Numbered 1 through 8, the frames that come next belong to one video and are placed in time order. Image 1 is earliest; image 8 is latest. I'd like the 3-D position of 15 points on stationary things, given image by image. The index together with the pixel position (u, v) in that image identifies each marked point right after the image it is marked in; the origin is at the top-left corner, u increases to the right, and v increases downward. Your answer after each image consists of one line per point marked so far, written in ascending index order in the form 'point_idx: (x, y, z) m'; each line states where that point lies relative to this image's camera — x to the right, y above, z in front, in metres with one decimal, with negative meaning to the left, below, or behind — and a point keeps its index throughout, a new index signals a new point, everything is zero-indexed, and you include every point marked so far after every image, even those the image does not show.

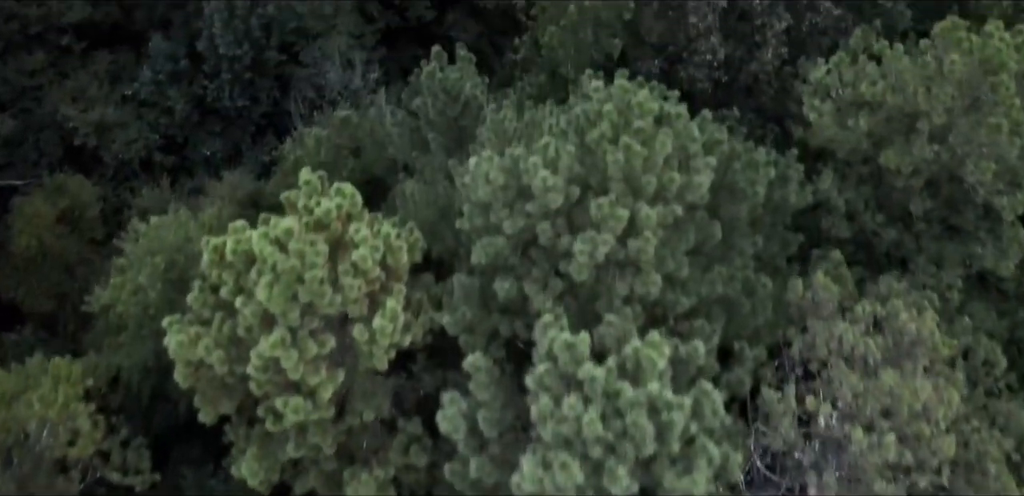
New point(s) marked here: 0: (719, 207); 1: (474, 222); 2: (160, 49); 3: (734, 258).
0: (+1.2, +0.2, +5.0) m
1: (-0.2, +0.1, +4.8) m
2: (-4.0, +2.2, +9.4) m
3: (+1.3, -0.1, +4.9) m
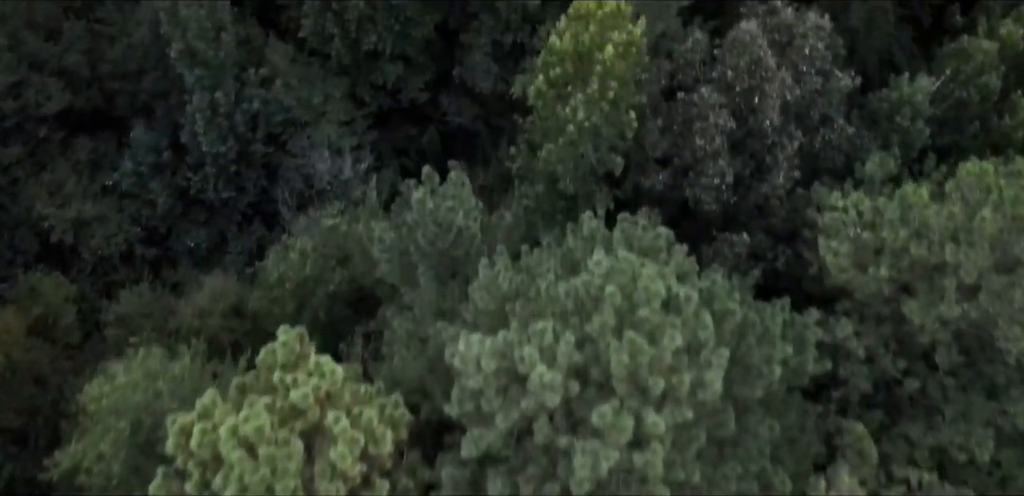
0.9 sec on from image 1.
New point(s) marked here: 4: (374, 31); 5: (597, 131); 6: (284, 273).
0: (+1.2, -0.7, +4.5) m
1: (-0.3, -0.8, +4.3) m
2: (-4.0, +1.2, +9.0) m
3: (+1.3, -1.1, +4.5) m
4: (-1.5, +2.3, +9.0) m
5: (+0.7, +0.9, +6.7) m
6: (-2.0, -0.2, +7.4) m
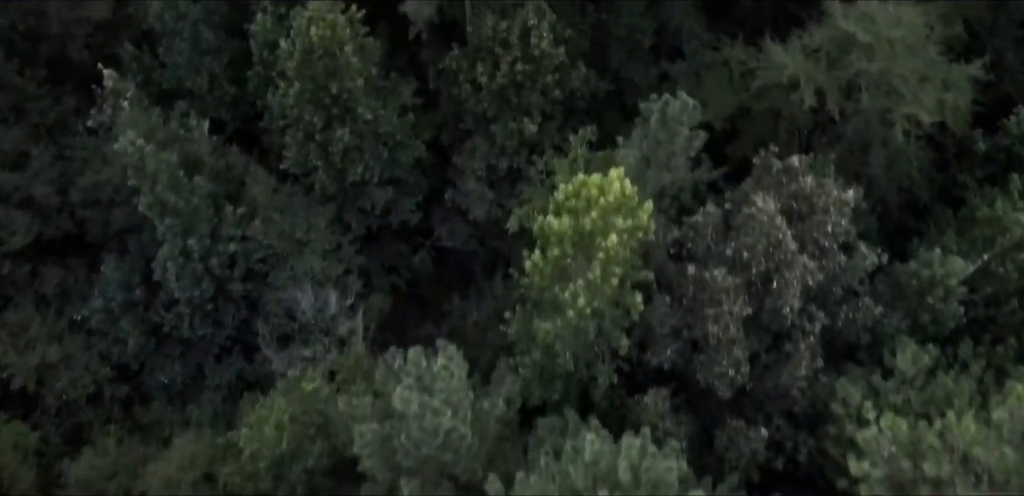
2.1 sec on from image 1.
0: (+1.2, -2.0, +3.9) m
1: (-0.3, -2.1, +3.7) m
2: (-4.1, -0.3, +8.5) m
3: (+1.2, -2.3, +3.9) m
4: (-1.5, +0.9, +8.4) m
5: (+0.6, -0.5, +6.1) m
6: (-2.1, -1.6, +6.8) m
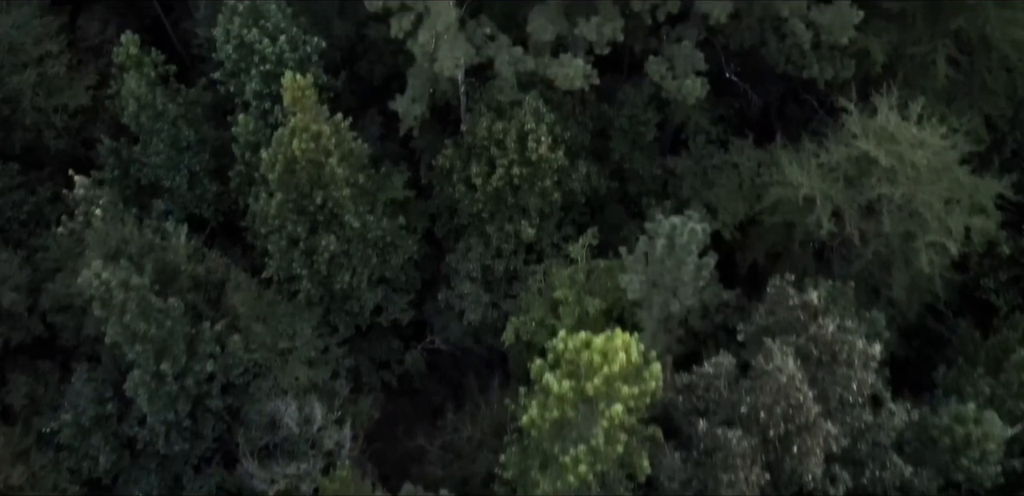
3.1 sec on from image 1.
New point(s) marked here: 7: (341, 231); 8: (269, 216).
0: (+1.1, -3.0, +3.4) m
1: (-0.3, -3.1, +3.2) m
2: (-4.1, -1.4, +7.9) m
3: (+1.2, -3.3, +3.3) m
4: (-1.6, -0.2, +8.0) m
5: (+0.6, -1.5, +5.6) m
6: (-2.1, -2.6, +6.2) m
7: (-1.6, +0.2, +7.7) m
8: (-2.2, +0.3, +7.5) m
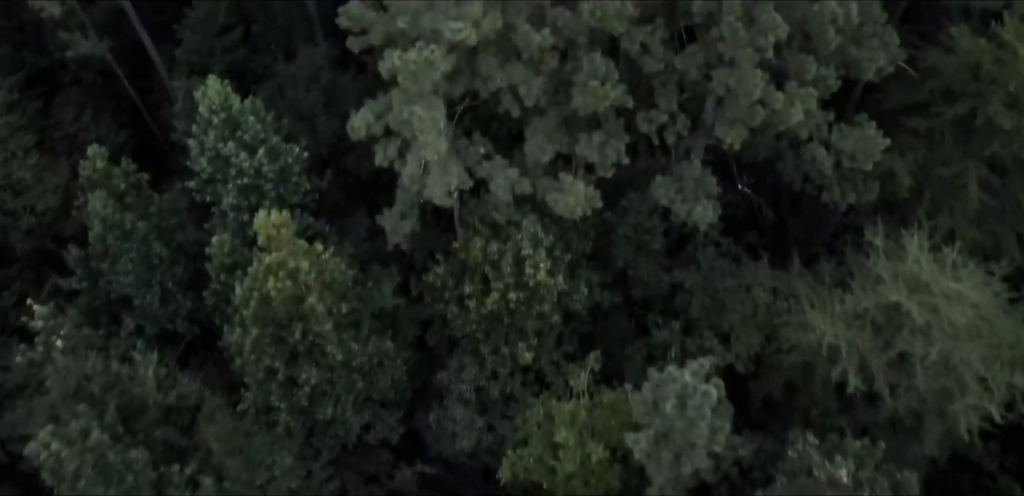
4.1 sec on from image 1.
0: (+1.1, -4.0, +2.7) m
1: (-0.3, -4.1, +2.5) m
2: (-4.1, -2.5, +7.3) m
3: (+1.2, -4.3, +2.6) m
4: (-1.6, -1.3, +7.4) m
5: (+0.6, -2.6, +5.0) m
6: (-2.1, -3.7, +5.6) m
7: (-1.6, -1.0, +7.2) m
8: (-2.2, -0.8, +6.9) m
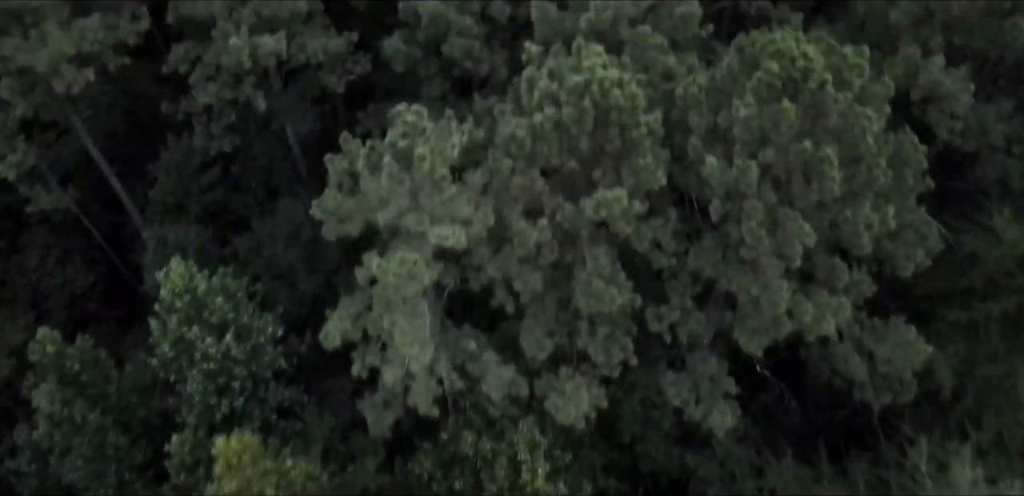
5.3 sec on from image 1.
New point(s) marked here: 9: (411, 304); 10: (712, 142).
0: (+1.1, -5.3, +1.7) m
1: (-0.4, -5.3, +1.5) m
2: (-4.2, -4.0, +6.4) m
3: (+1.1, -5.5, +1.6) m
4: (-1.6, -2.8, +6.5) m
5: (+0.5, -3.9, +4.1) m
6: (-2.2, -5.1, +4.6) m
7: (-1.7, -2.5, +6.3) m
8: (-2.2, -2.3, +6.1) m
9: (-0.7, -0.4, +5.4) m
10: (+1.3, +0.7, +5.5) m
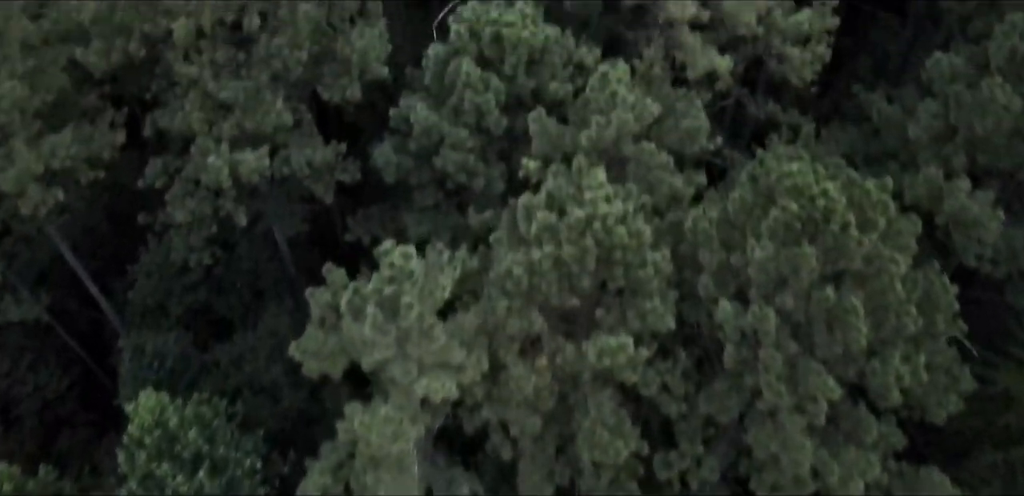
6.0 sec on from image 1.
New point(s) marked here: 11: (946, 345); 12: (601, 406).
0: (+1.0, -5.9, +1.0) m
1: (-0.4, -6.0, +0.8) m
2: (-4.2, -4.9, +5.7) m
3: (+1.1, -6.2, +0.9) m
4: (-1.7, -3.8, +5.9) m
5: (+0.5, -4.7, +3.4) m
6: (-2.2, -6.0, +3.8) m
7: (-1.7, -3.4, +5.7) m
8: (-2.3, -3.2, +5.5) m
9: (-0.7, -1.2, +4.9) m
10: (+1.3, -0.2, +5.1) m
11: (+2.6, -0.6, +5.0) m
12: (+0.5, -1.0, +5.1) m
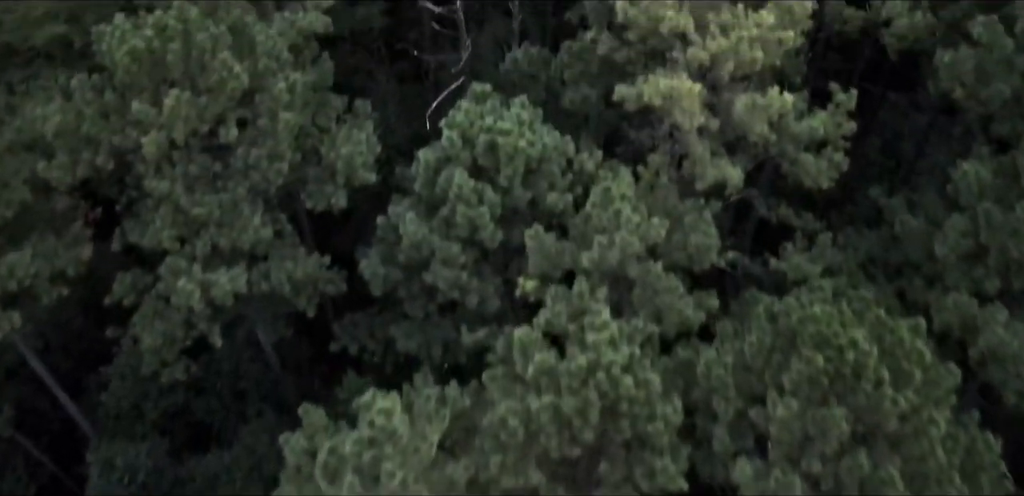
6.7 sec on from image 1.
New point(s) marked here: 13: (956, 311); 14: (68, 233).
0: (+1.0, -6.5, +0.2) m
1: (-0.4, -6.6, 0.0) m
2: (-4.2, -5.8, +5.0) m
3: (+1.1, -6.8, +0.1) m
4: (-1.7, -4.6, +5.2) m
5: (+0.5, -5.5, +2.7) m
6: (-2.2, -6.7, +3.1) m
7: (-1.7, -4.3, +5.1) m
8: (-2.3, -4.1, +4.8) m
9: (-0.7, -2.0, +4.4) m
10: (+1.3, -1.0, +4.6) m
11: (+2.6, -1.4, +4.5) m
12: (+0.5, -1.8, +4.6) m
13: (+2.8, -0.4, +5.3) m
14: (-3.2, +0.1, +6.0) m
